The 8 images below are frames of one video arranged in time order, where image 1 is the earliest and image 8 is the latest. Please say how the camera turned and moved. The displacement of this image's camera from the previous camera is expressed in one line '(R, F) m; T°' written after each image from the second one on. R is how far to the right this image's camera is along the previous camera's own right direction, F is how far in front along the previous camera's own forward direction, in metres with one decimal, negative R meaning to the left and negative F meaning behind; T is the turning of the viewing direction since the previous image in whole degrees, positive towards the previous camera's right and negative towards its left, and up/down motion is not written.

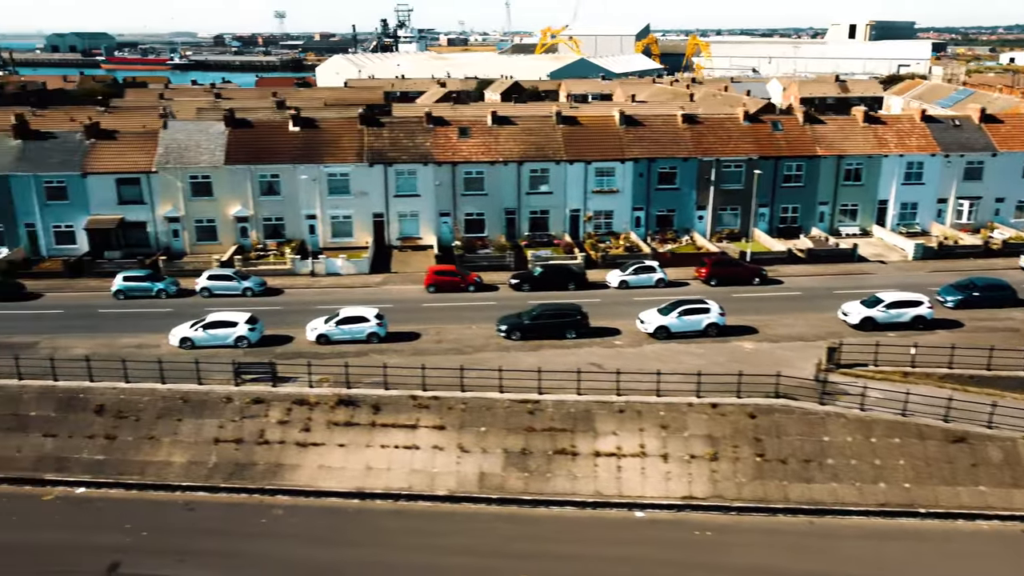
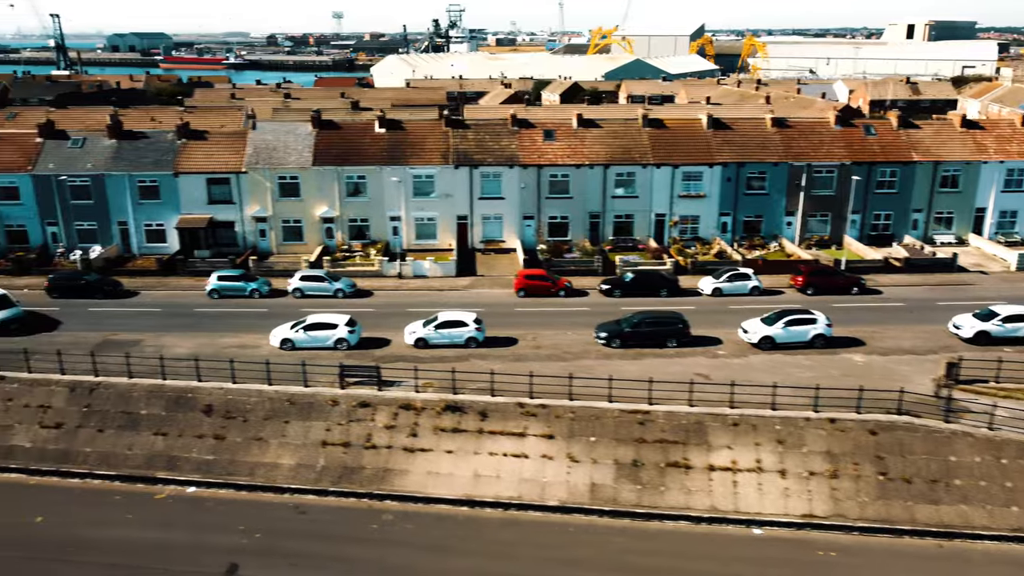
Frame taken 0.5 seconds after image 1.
(-2.4, +0.4) m; -3°
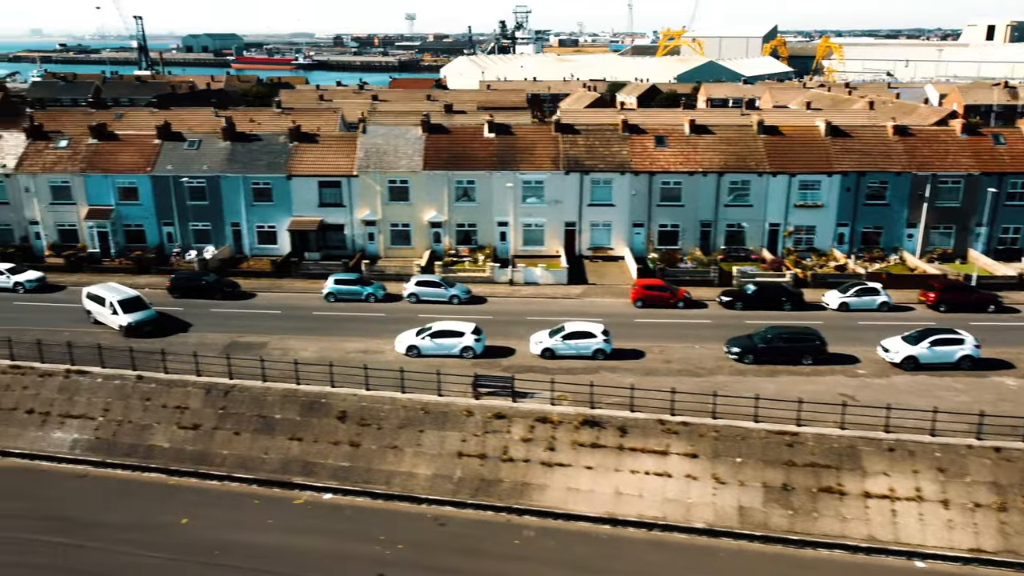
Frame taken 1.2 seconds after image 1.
(-3.0, +0.5) m; -4°
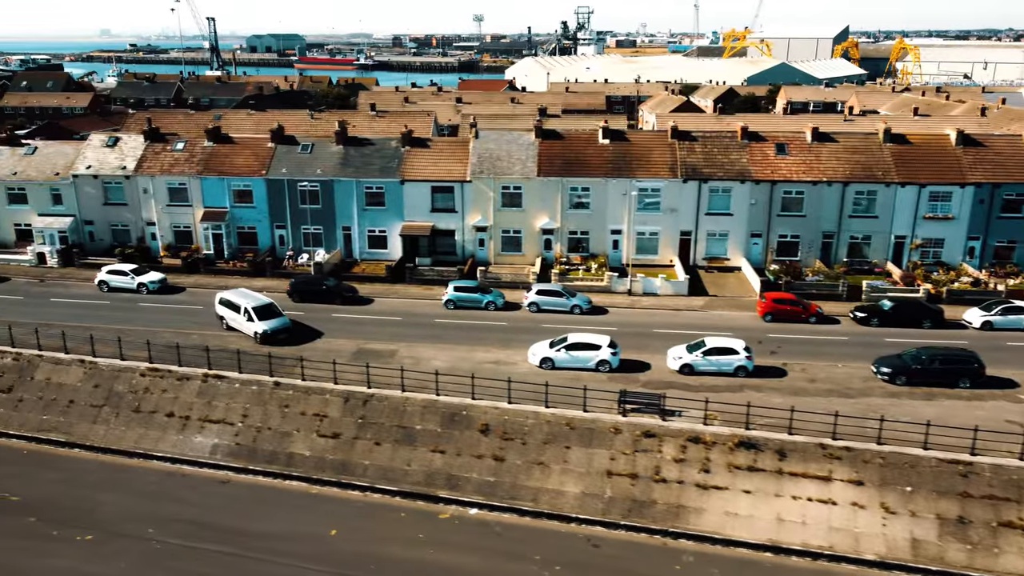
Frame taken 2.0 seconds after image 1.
(-3.5, +0.6) m; -3°
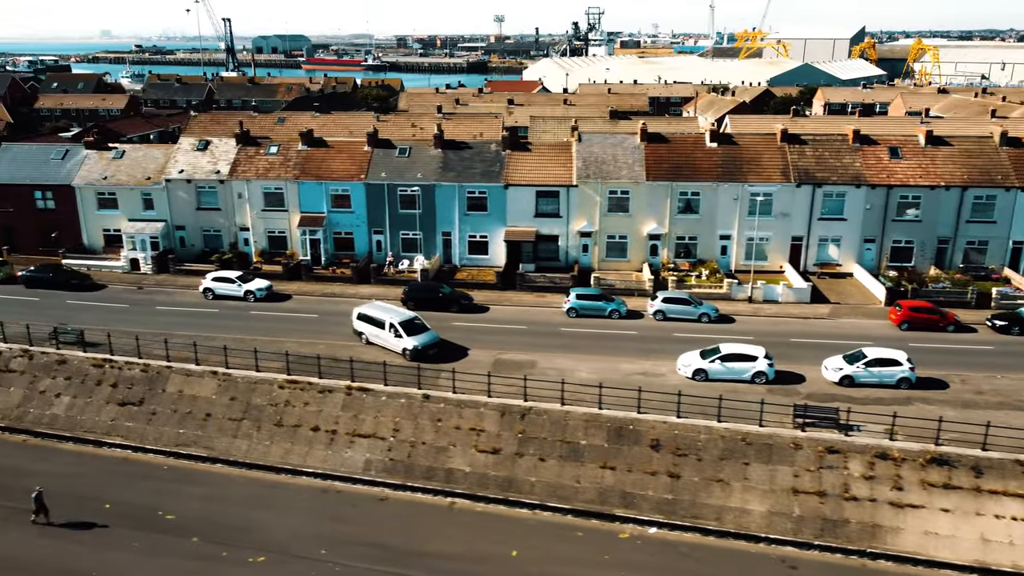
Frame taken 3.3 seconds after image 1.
(-5.8, +1.0) m; 0°
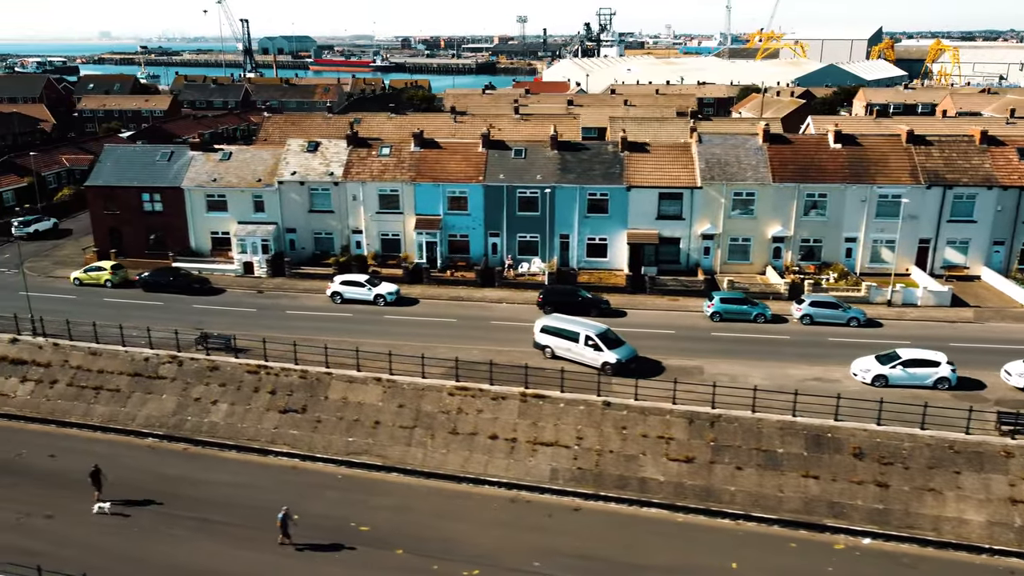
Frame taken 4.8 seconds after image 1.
(-6.6, +0.7) m; 0°
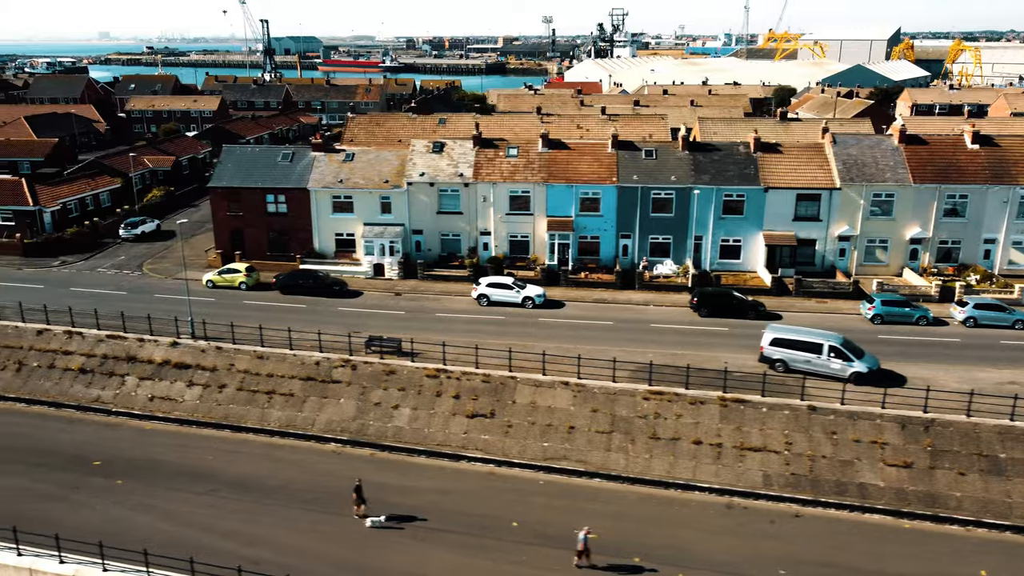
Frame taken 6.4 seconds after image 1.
(-7.3, +0.4) m; 0°
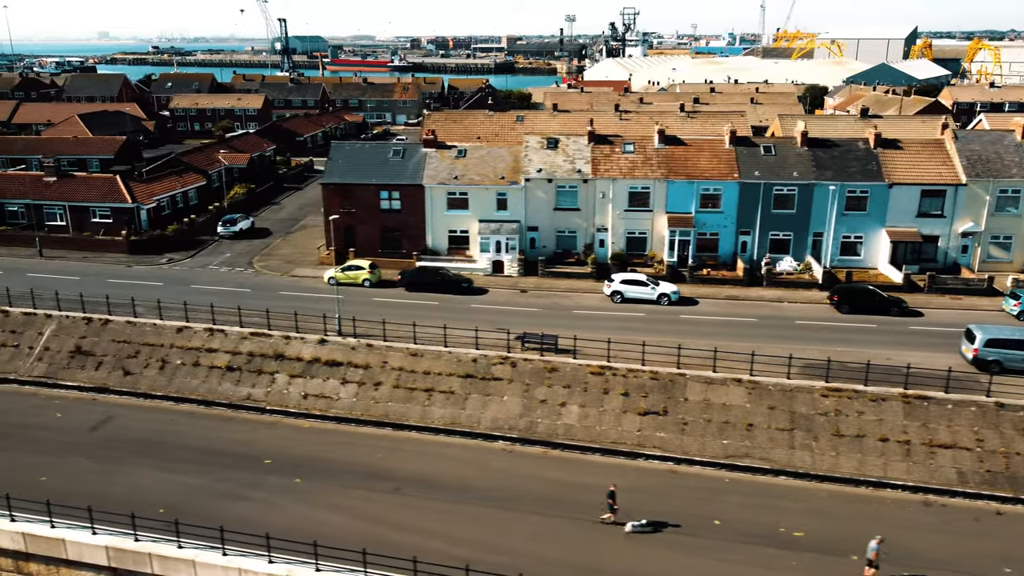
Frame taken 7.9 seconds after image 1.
(-6.5, +0.4) m; 0°
